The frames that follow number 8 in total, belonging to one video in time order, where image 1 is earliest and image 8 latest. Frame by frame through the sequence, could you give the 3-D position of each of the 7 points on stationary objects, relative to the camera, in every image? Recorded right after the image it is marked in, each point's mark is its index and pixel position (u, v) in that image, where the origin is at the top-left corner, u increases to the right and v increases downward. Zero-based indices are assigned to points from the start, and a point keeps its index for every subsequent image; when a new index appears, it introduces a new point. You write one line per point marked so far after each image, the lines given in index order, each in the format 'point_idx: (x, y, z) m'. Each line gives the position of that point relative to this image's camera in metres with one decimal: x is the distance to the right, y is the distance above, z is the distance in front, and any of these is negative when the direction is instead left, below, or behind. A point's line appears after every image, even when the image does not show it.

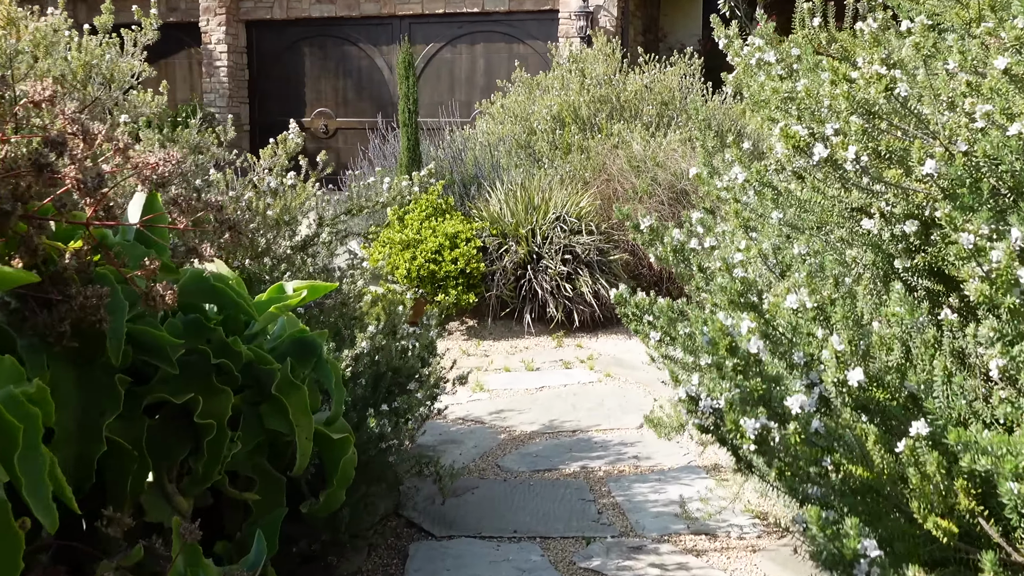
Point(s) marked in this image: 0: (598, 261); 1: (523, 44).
0: (+0.4, +0.1, +5.5) m
1: (+0.1, +2.3, +10.4) m
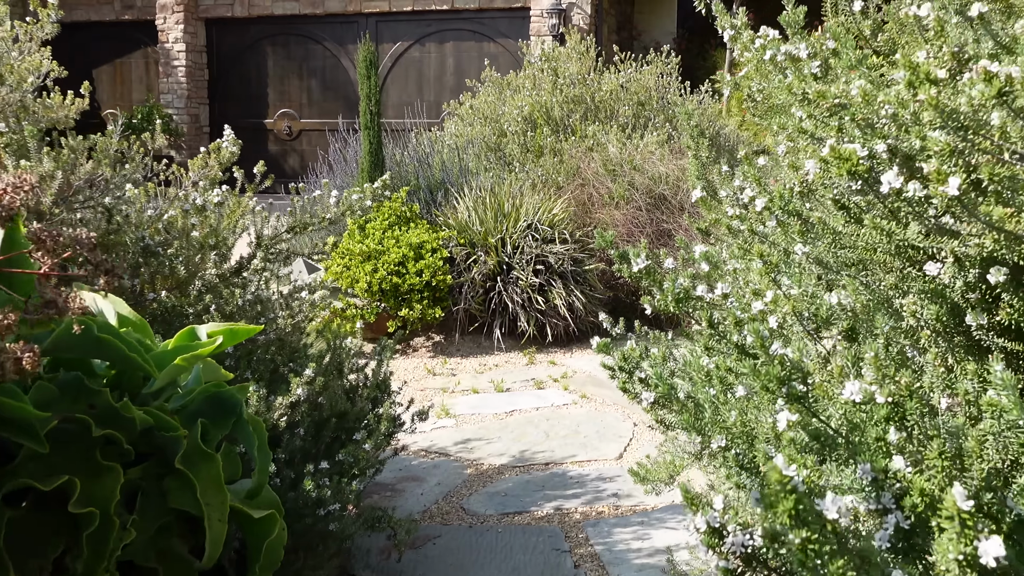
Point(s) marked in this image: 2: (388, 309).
0: (+0.3, +0.1, +5.2) m
1: (-0.2, +2.3, +10.0) m
2: (-0.6, -0.1, +5.1) m
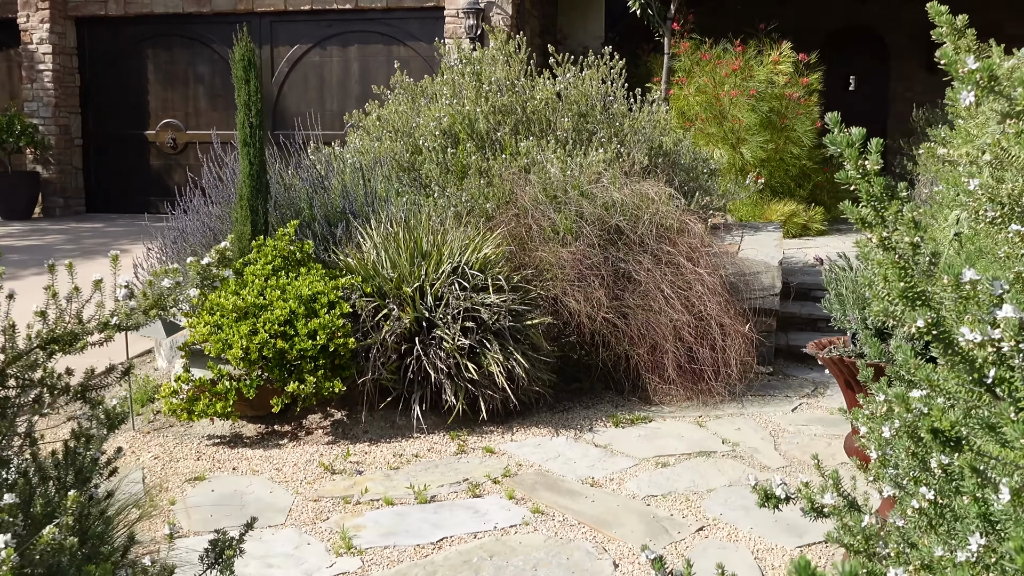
0: (0.0, -0.2, +4.1) m
1: (-0.9, +2.0, +8.9) m
2: (-0.9, -0.3, +3.9) m
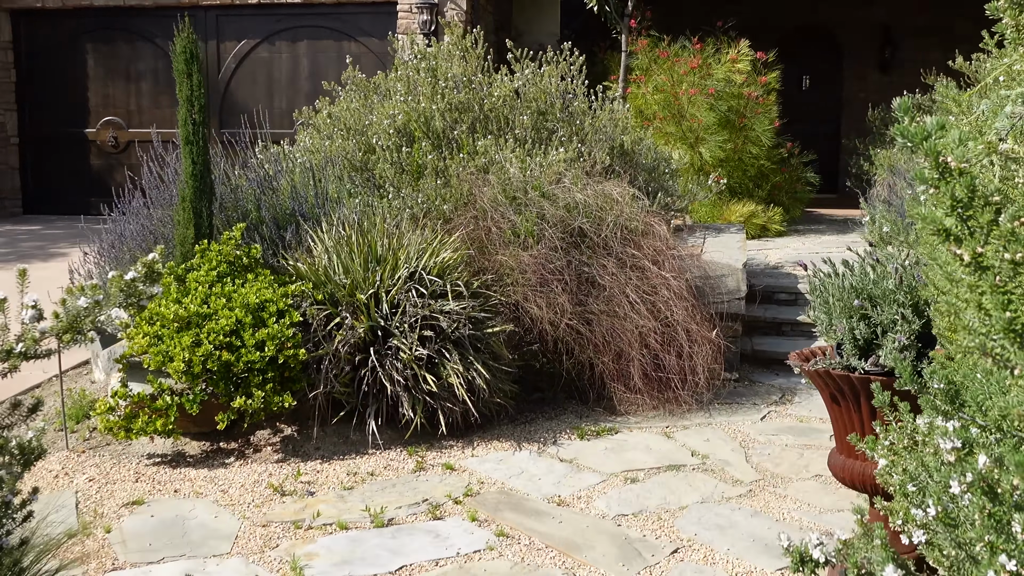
0: (-0.1, -0.2, +3.9) m
1: (-1.3, +2.0, +8.7) m
2: (-1.0, -0.4, +3.7) m
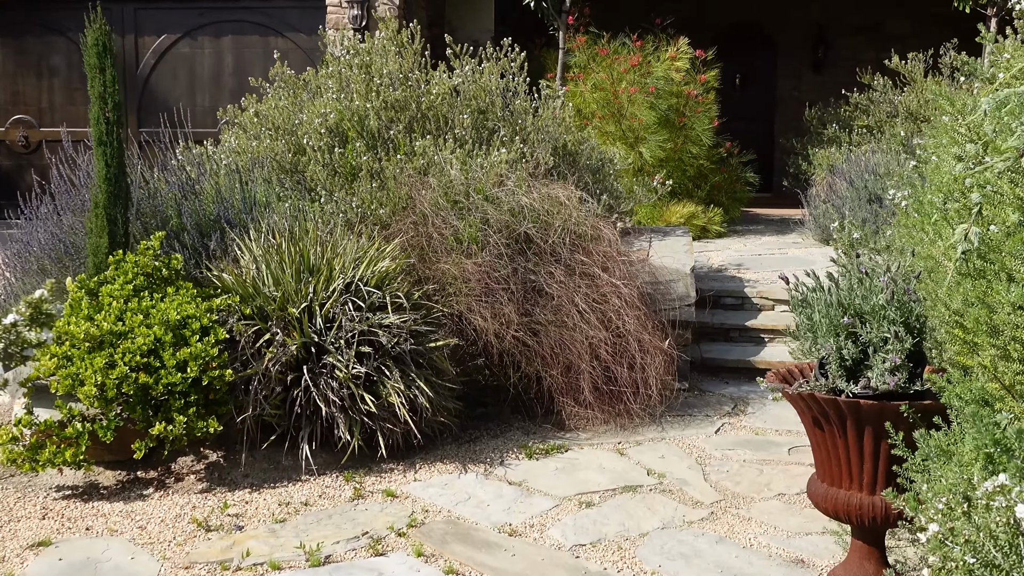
0: (-0.3, -0.2, +3.6) m
1: (-1.8, +1.9, +8.3) m
2: (-1.2, -0.4, +3.3) m
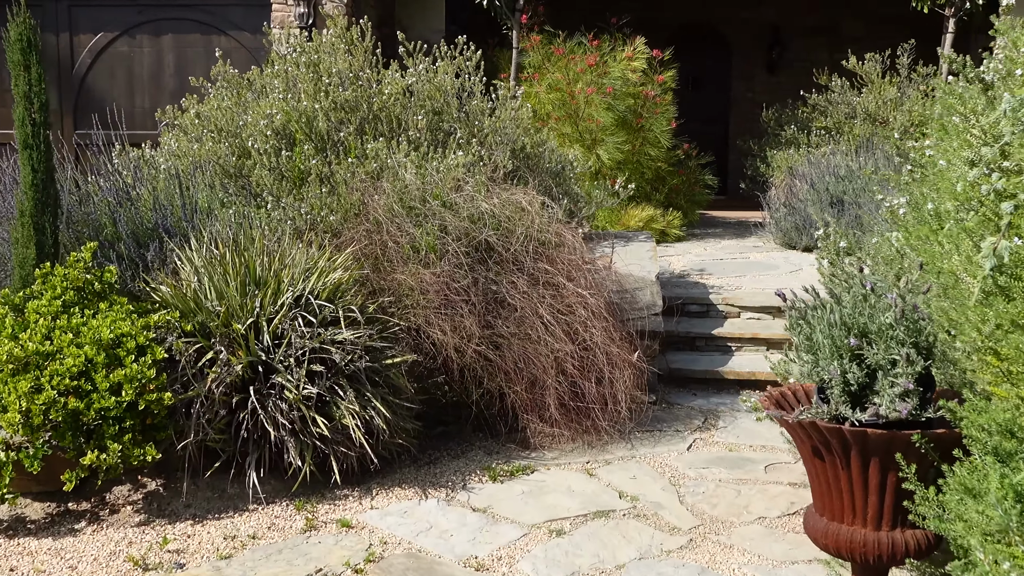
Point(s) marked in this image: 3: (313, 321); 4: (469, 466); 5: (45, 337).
0: (-0.5, -0.3, +3.4) m
1: (-2.1, +1.9, +8.0) m
2: (-1.3, -0.5, +3.1) m
3: (-0.6, -0.1, +3.4) m
4: (-0.1, -0.6, +3.6) m
5: (-1.4, -0.1, +3.1) m
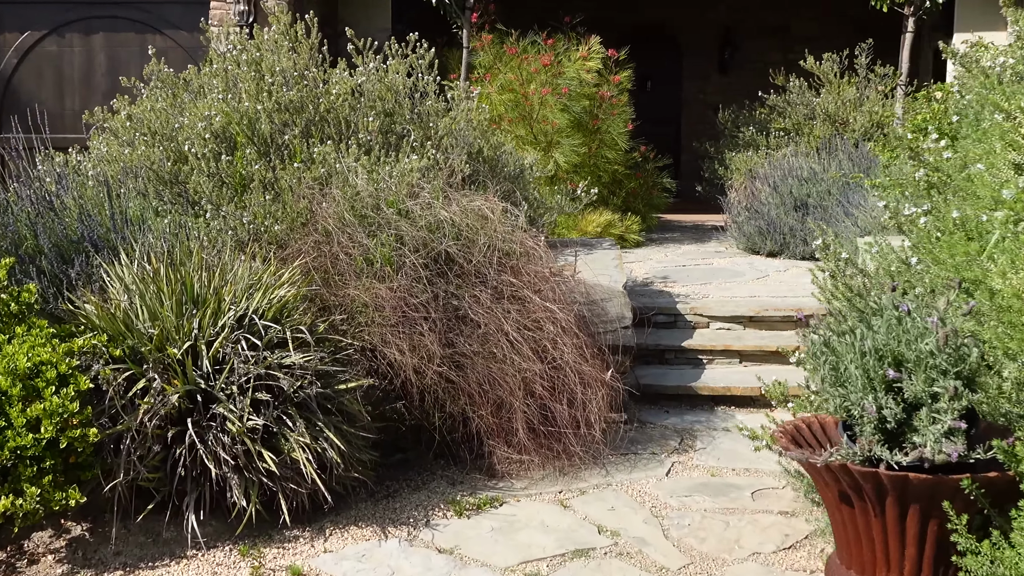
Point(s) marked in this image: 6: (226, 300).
0: (-0.6, -0.3, +3.1) m
1: (-2.5, +1.8, +7.6) m
2: (-1.4, -0.5, +2.7) m
3: (-0.7, -0.2, +3.0) m
4: (-0.2, -0.6, +3.3) m
5: (-1.4, -0.2, +2.7) m
6: (-0.8, 0.0, +3.1) m
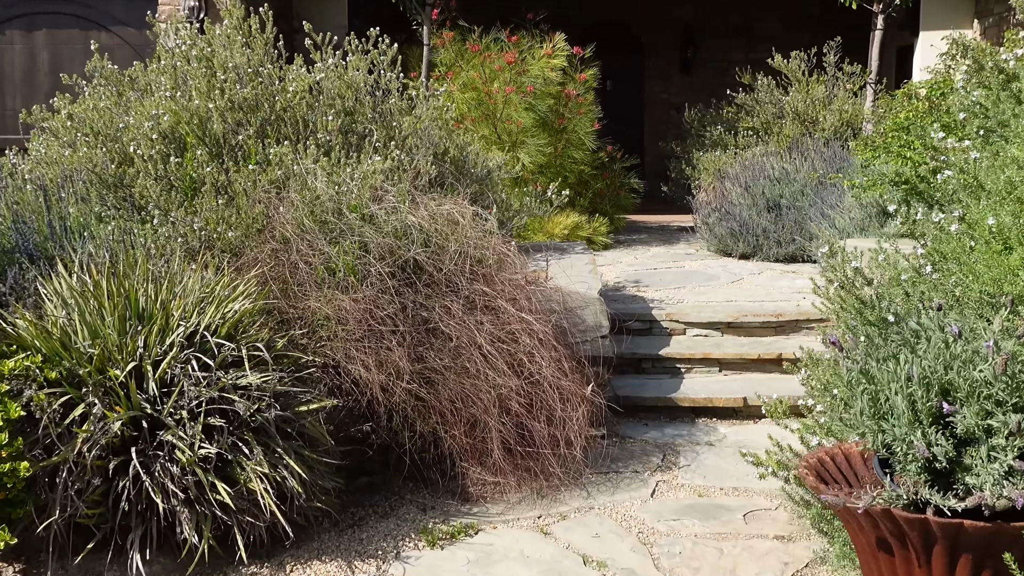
0: (-0.6, -0.3, +2.8) m
1: (-2.7, +1.7, +7.2) m
2: (-1.4, -0.6, +2.4) m
3: (-0.8, -0.2, +2.8) m
4: (-0.3, -0.7, +3.0) m
5: (-1.5, -0.2, +2.5) m
6: (-0.9, -0.1, +2.8) m
